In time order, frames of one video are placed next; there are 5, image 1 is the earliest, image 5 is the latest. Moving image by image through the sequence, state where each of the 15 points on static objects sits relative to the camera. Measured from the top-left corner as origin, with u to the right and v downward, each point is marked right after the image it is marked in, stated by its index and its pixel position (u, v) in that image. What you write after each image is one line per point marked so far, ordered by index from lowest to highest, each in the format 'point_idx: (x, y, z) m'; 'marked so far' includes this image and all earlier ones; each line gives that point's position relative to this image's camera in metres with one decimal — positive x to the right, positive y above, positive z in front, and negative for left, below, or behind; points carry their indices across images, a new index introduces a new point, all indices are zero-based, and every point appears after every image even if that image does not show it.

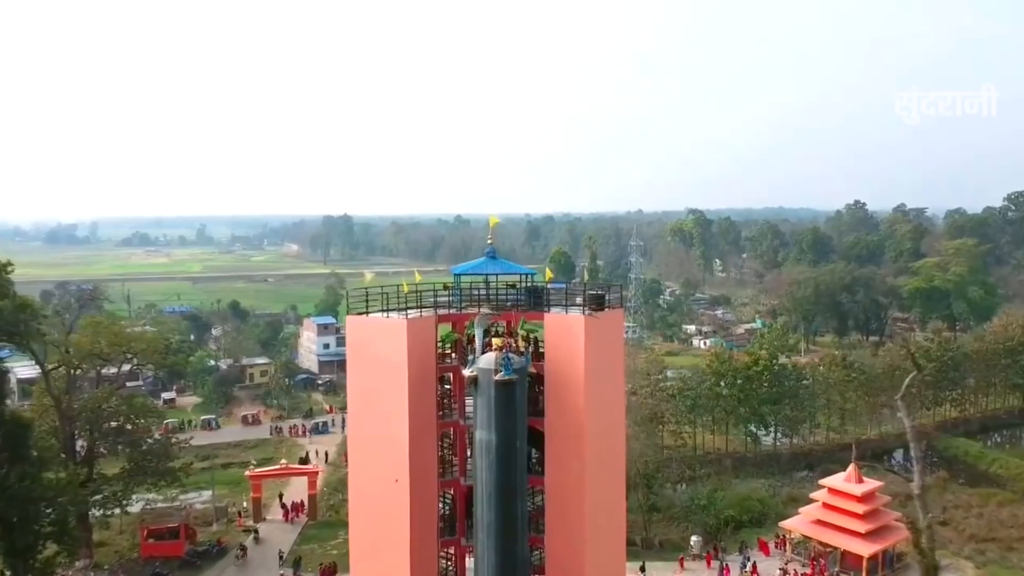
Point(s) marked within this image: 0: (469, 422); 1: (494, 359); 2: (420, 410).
0: (-1.0, -3.0, +15.9) m
1: (-0.3, -1.4, +14.0) m
2: (-1.9, -2.5, +15.1) m
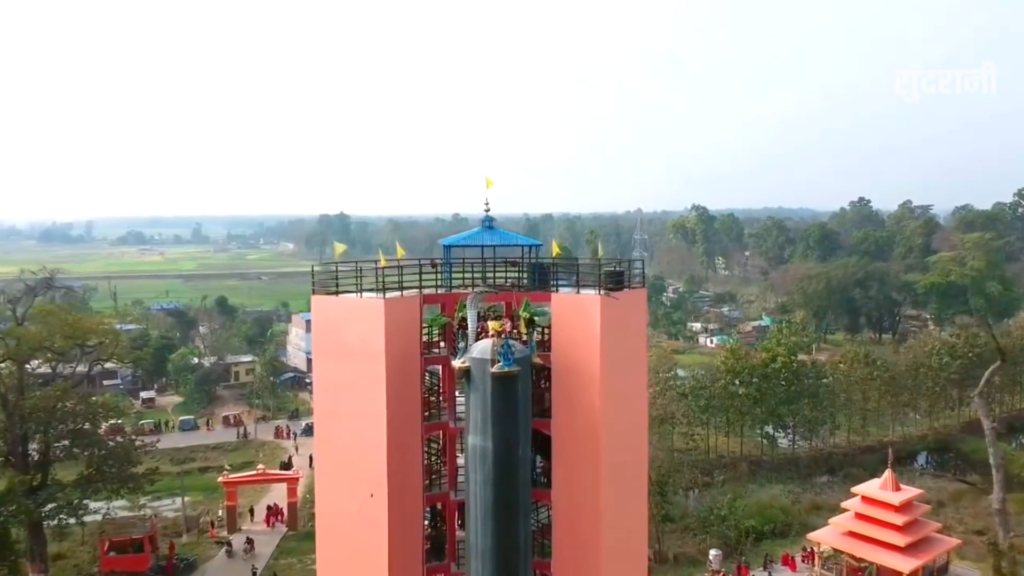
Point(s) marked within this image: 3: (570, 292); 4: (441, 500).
0: (-1.0, -2.5, +13.3) m
1: (-0.3, -0.9, +11.4) m
2: (-1.9, -2.1, +12.5) m
3: (+1.0, -0.1, +13.0) m
4: (-1.3, -3.8, +13.2) m
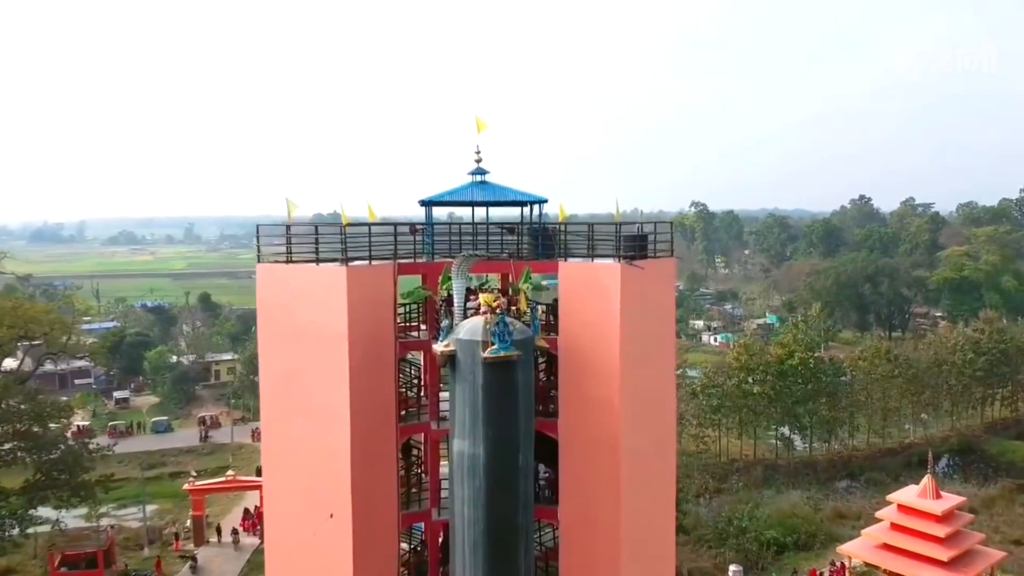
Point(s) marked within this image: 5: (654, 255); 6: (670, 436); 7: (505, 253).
0: (-1.0, -2.1, +10.8) m
1: (-0.4, -0.5, +8.9) m
2: (-2.0, -1.6, +9.9) m
3: (+1.0, +0.4, +10.6) m
4: (-1.3, -3.4, +10.7) m
5: (+2.1, +0.5, +10.9) m
6: (+2.4, -2.3, +11.3) m
7: (-0.1, +0.6, +11.2) m
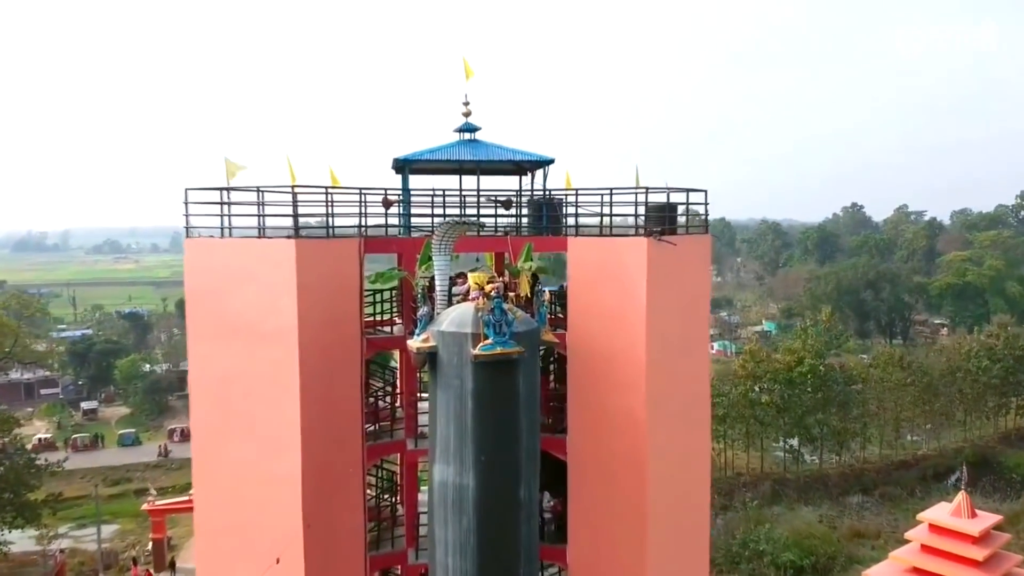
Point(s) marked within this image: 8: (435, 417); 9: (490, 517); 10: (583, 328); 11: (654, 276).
0: (-1.0, -1.9, +8.8) m
1: (-0.4, -0.3, +6.9) m
2: (-2.0, -1.4, +7.9) m
3: (+0.9, +0.6, +8.6) m
4: (-1.4, -3.2, +8.6) m
5: (+2.1, +0.7, +8.9) m
6: (+2.4, -2.1, +9.2) m
7: (-0.2, +0.7, +9.2) m
8: (-0.7, -1.2, +7.1) m
9: (-0.2, -2.1, +6.8) m
10: (+0.8, -0.5, +8.6) m
11: (+1.6, +0.1, +8.2) m
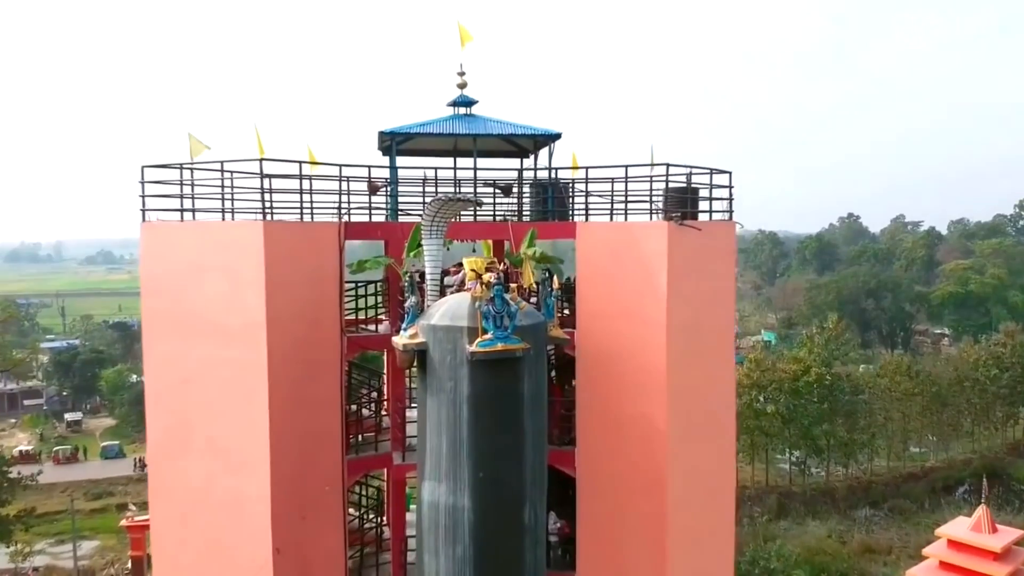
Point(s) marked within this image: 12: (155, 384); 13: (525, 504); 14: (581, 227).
0: (-1.0, -1.8, +7.8) m
1: (-0.4, -0.2, +6.0) m
2: (-2.0, -1.3, +6.9) m
3: (+1.0, +0.7, +7.6) m
4: (-1.4, -3.1, +7.6) m
5: (+2.1, +0.7, +8.0) m
6: (+2.4, -2.1, +8.3) m
7: (-0.1, +0.8, +8.2) m
8: (-0.7, -1.2, +6.1) m
9: (-0.2, -2.0, +5.9) m
10: (+0.8, -0.4, +7.6) m
11: (+1.6, +0.2, +7.3) m
12: (-3.5, -1.0, +7.3) m
13: (+0.1, -1.7, +6.0) m
14: (+0.7, +0.6, +7.7) m
